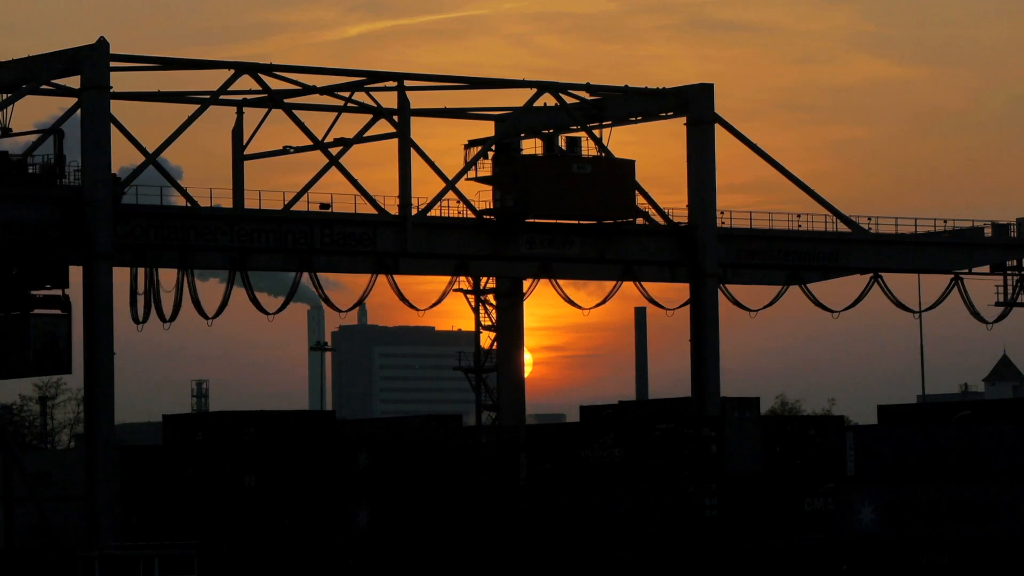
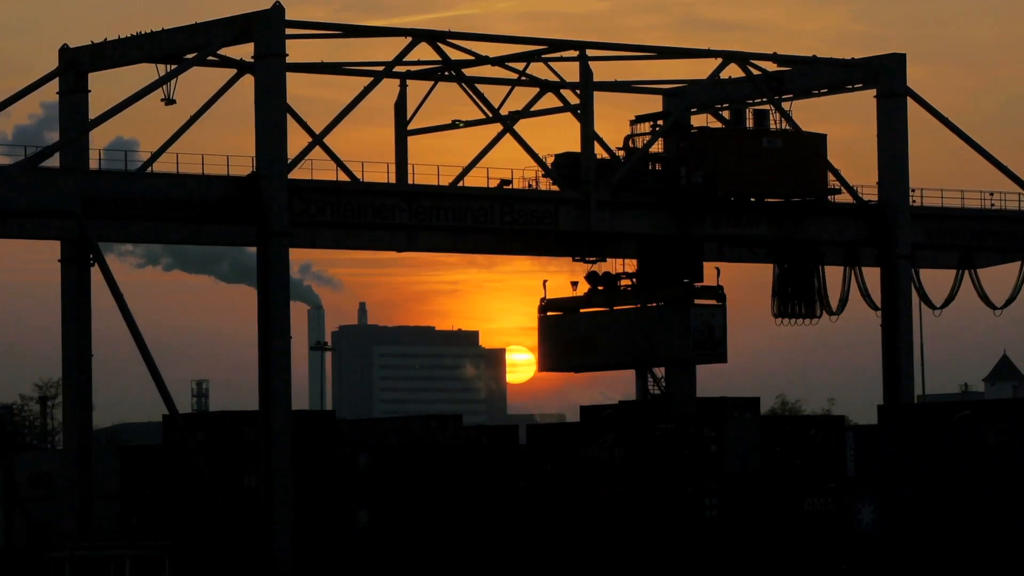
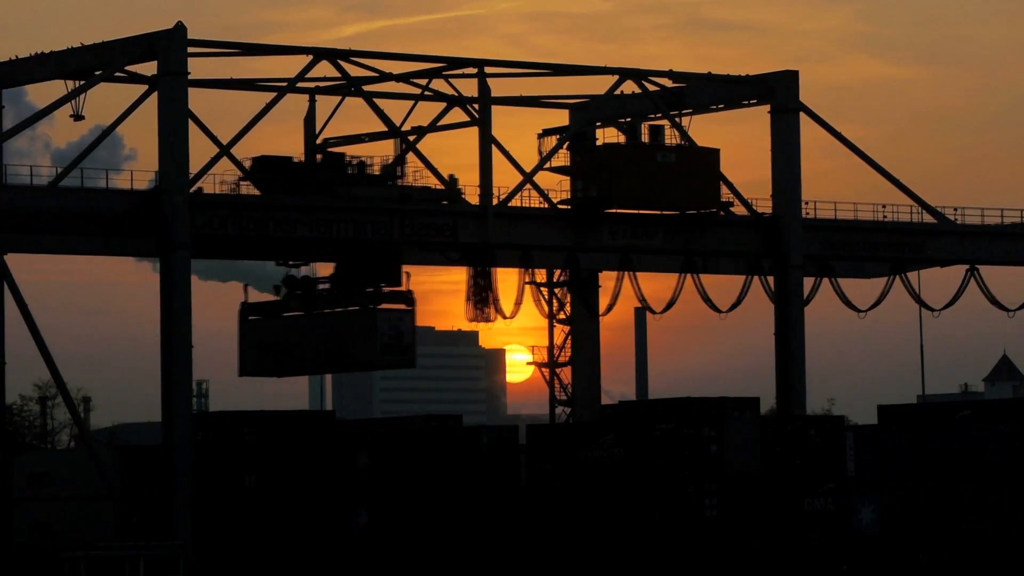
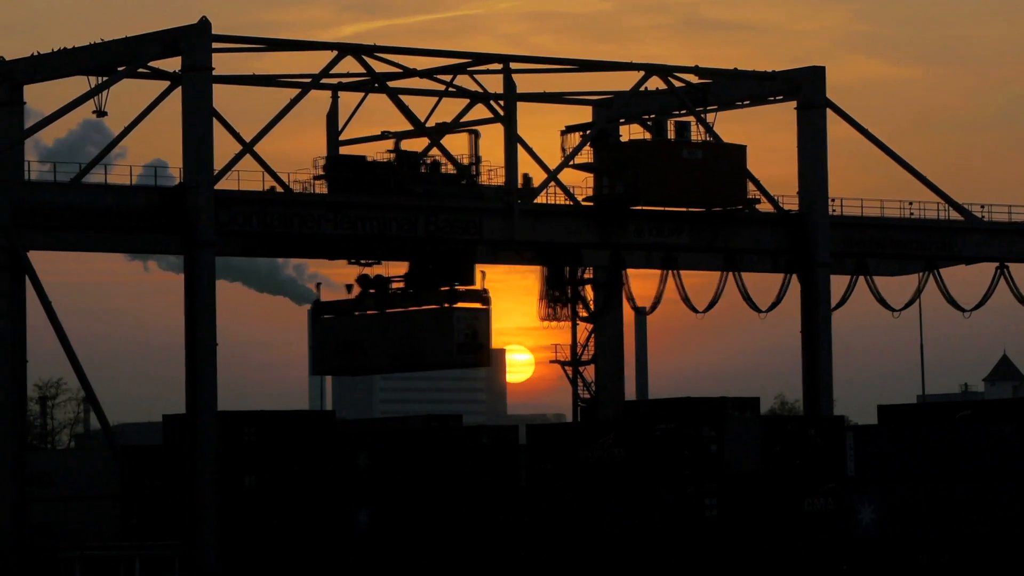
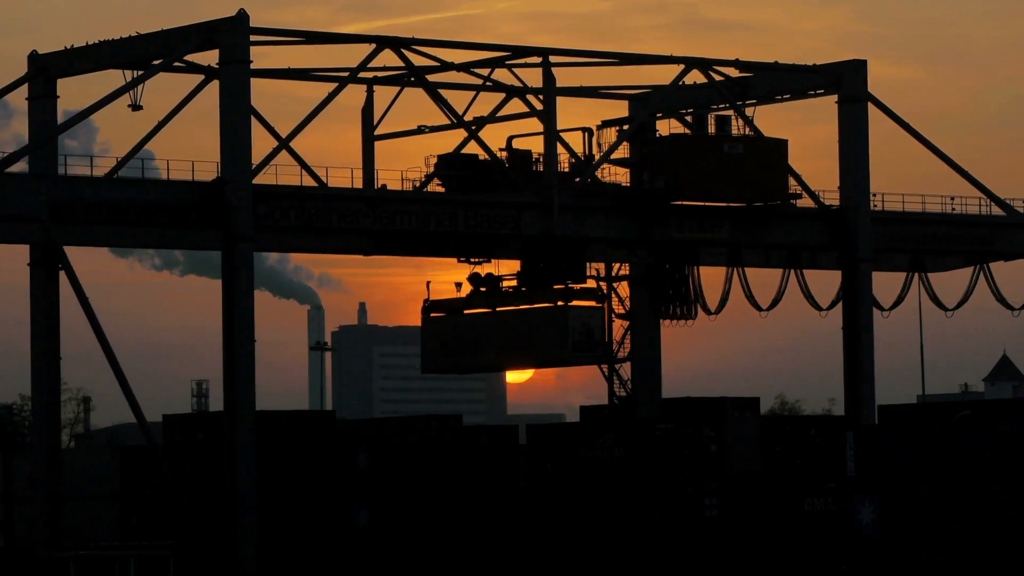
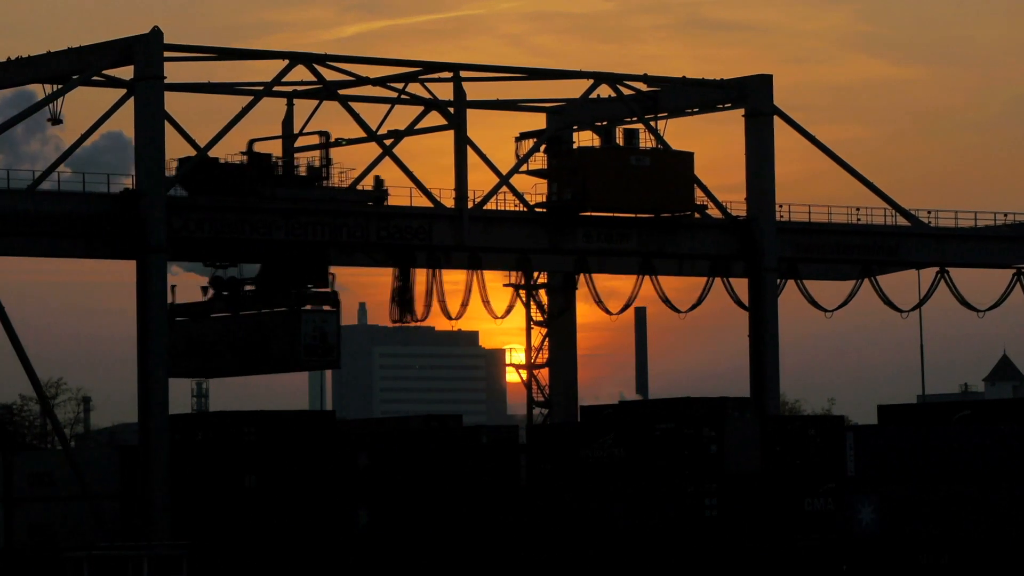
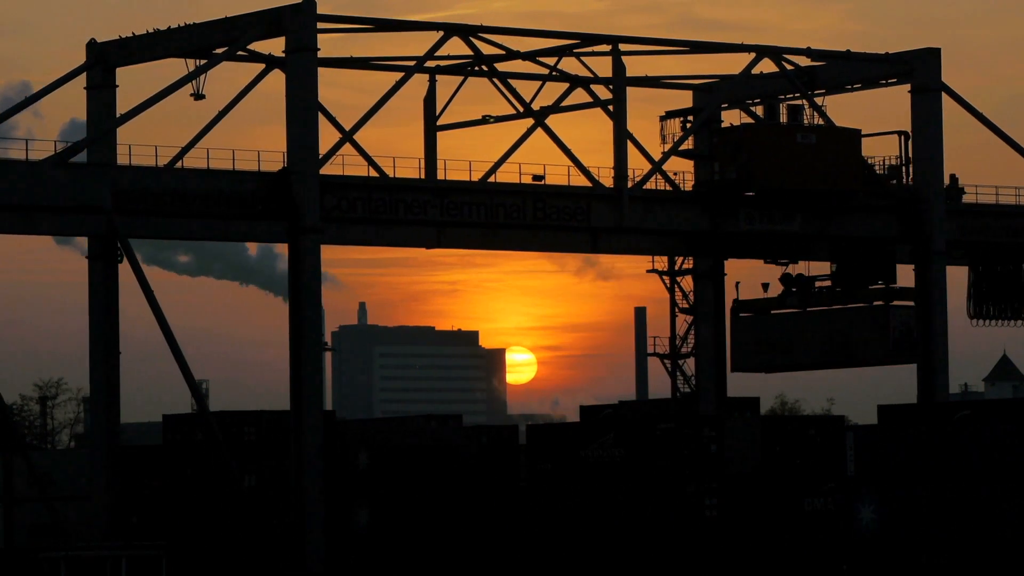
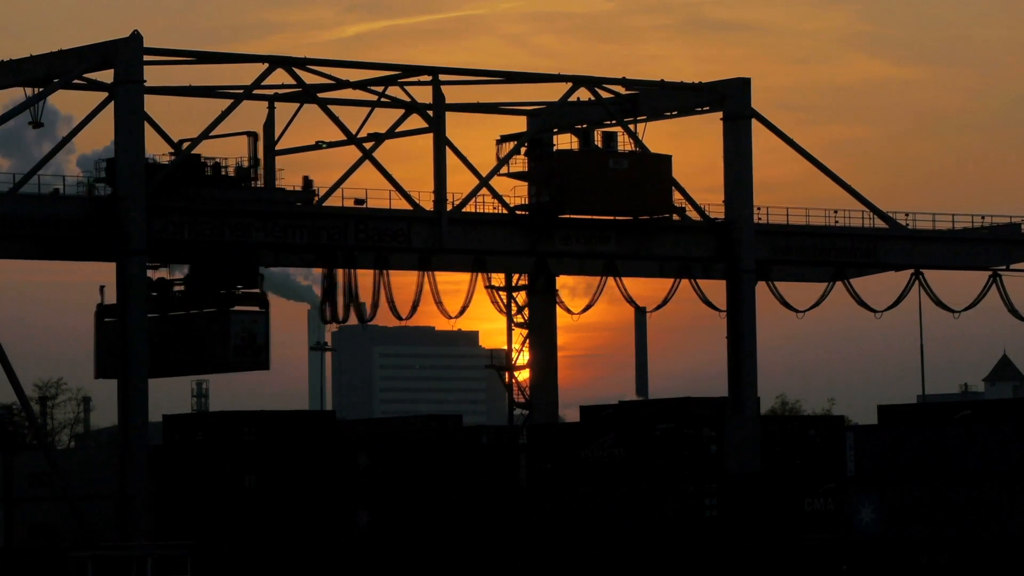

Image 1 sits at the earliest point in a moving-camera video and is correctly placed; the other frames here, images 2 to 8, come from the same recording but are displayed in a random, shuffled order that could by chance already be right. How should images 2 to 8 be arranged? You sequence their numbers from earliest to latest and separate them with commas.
8, 6, 3, 4, 5, 2, 7
